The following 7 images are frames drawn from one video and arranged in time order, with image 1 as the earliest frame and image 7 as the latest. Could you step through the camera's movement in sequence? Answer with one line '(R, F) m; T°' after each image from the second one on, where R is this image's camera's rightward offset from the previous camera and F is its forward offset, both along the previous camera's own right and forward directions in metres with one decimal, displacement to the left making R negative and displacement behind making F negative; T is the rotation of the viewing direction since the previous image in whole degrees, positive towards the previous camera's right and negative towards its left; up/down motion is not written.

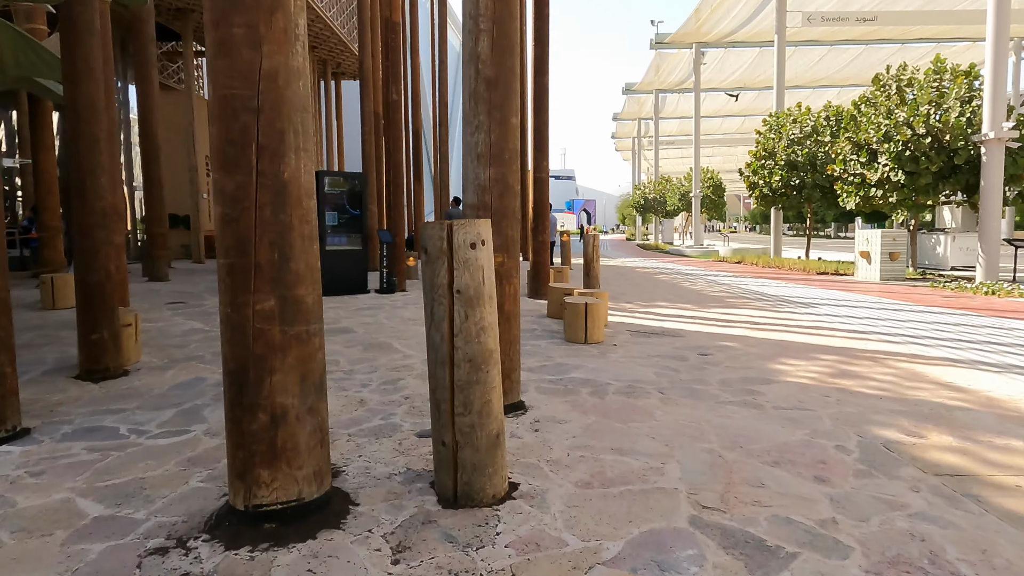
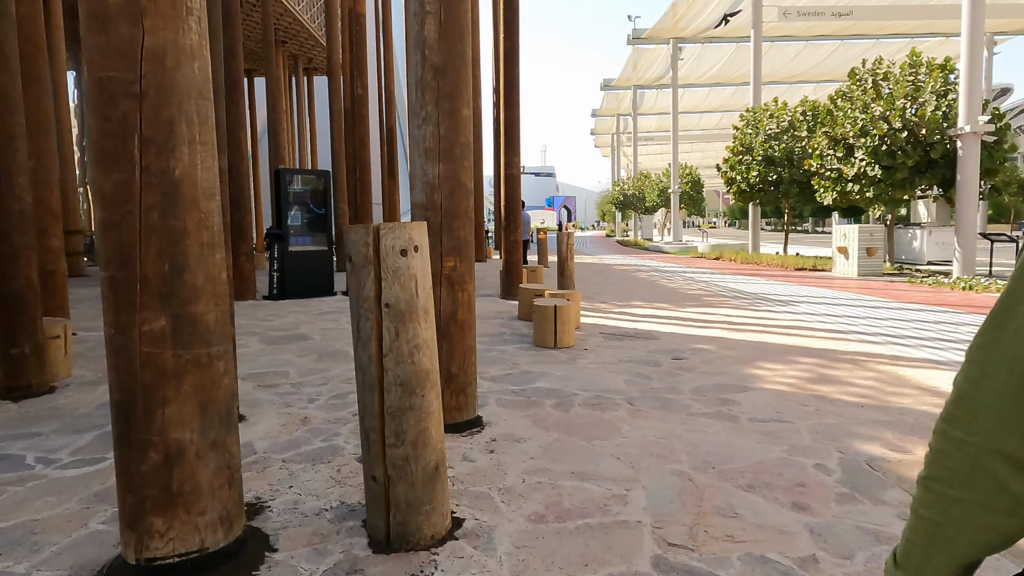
(+0.2, +0.3) m; +2°
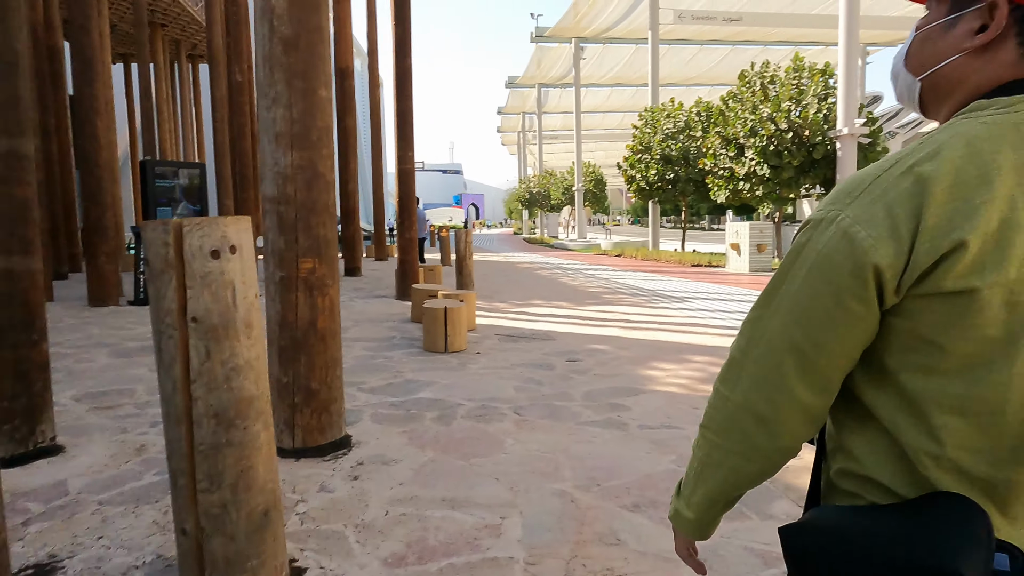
(+0.2, +0.3) m; +8°
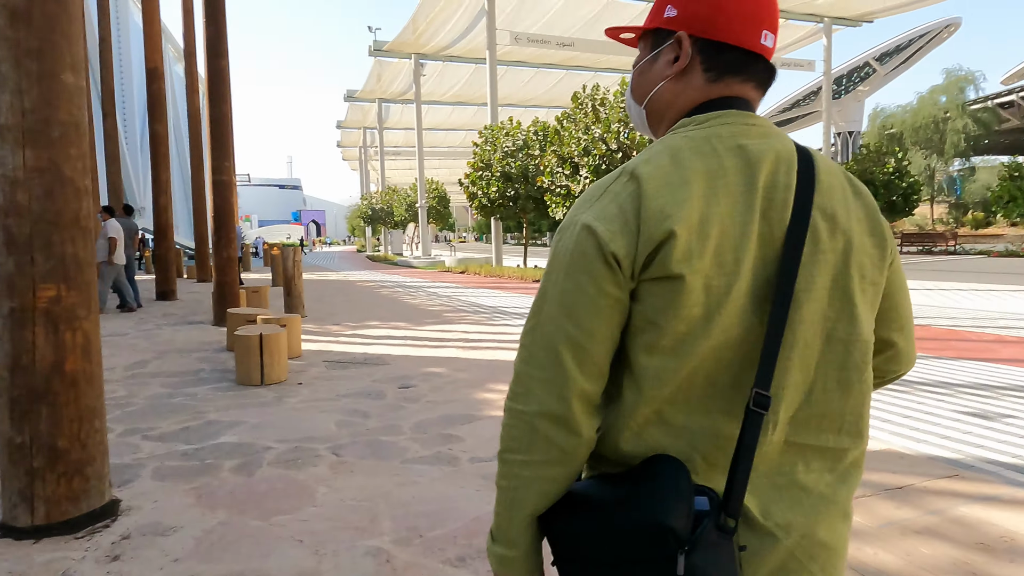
(+0.2, +0.3) m; +13°
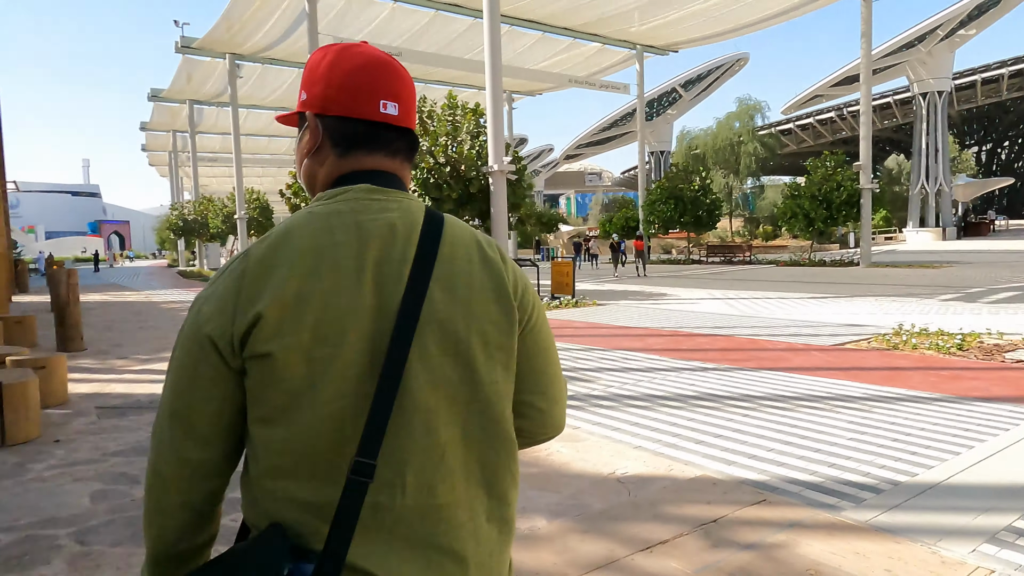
(+0.2, +0.3) m; +14°
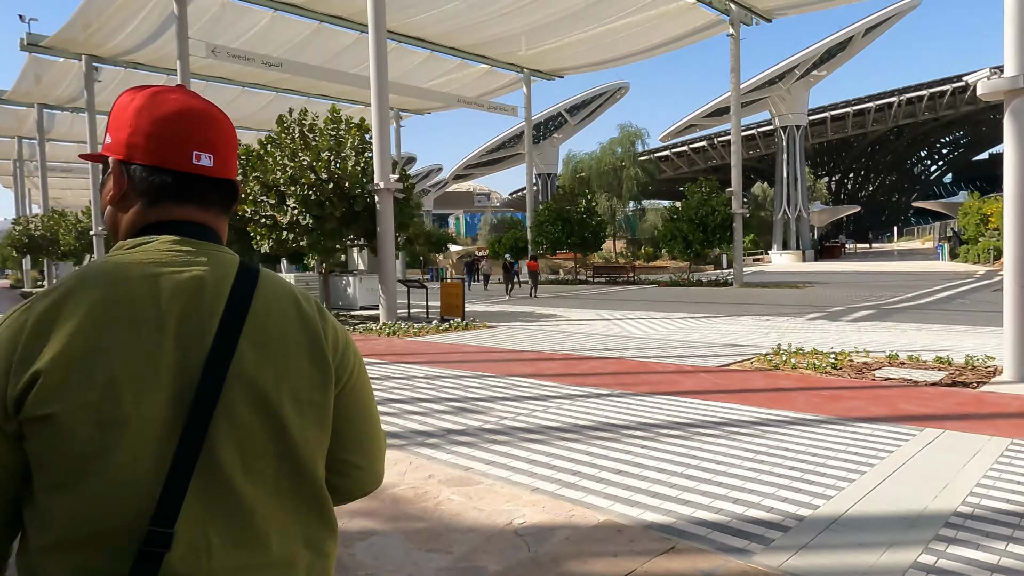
(0.0, +0.4) m; +10°
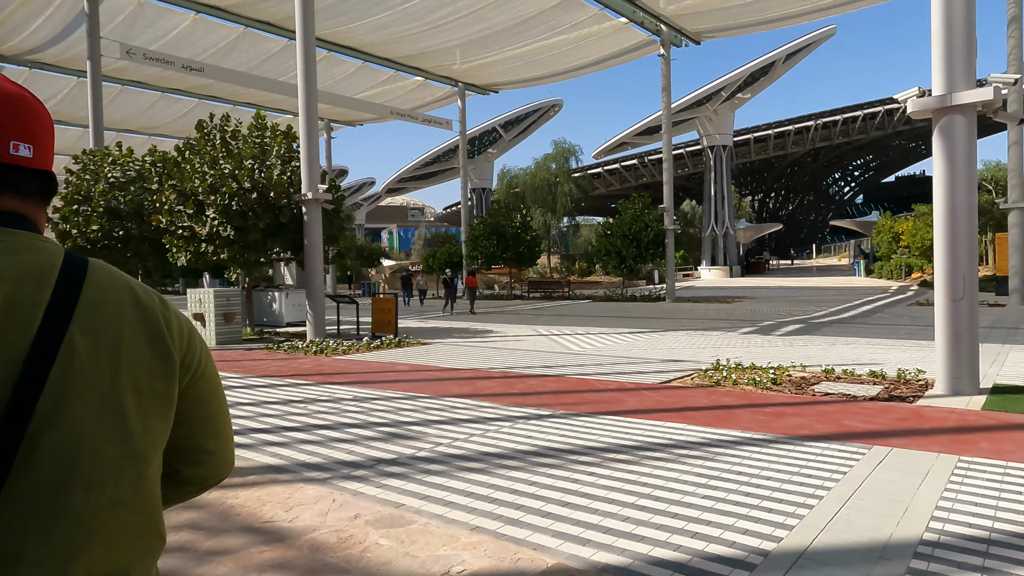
(0.0, +0.4) m; +6°
